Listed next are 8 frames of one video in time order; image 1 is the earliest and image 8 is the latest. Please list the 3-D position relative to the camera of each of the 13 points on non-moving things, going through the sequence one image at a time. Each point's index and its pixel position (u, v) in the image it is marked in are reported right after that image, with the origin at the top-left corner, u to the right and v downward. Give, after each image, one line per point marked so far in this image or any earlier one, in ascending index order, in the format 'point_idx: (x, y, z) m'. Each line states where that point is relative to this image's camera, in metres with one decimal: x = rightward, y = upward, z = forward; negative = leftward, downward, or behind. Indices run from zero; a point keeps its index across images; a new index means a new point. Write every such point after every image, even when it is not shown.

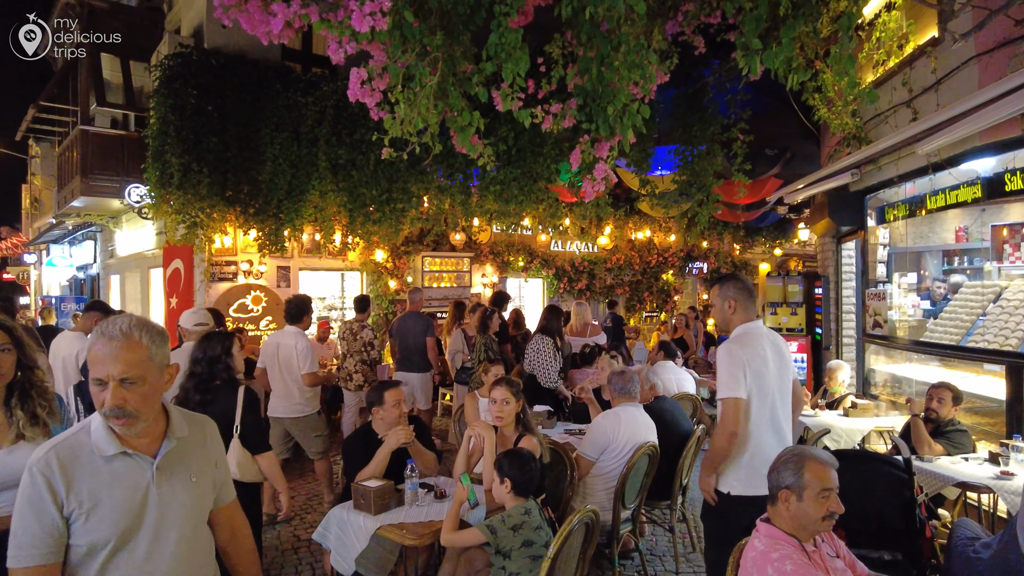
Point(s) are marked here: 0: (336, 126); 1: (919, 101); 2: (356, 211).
0: (-1.9, +1.7, +7.0) m
1: (+2.8, +1.3, +4.4) m
2: (-1.7, +0.9, +7.2) m
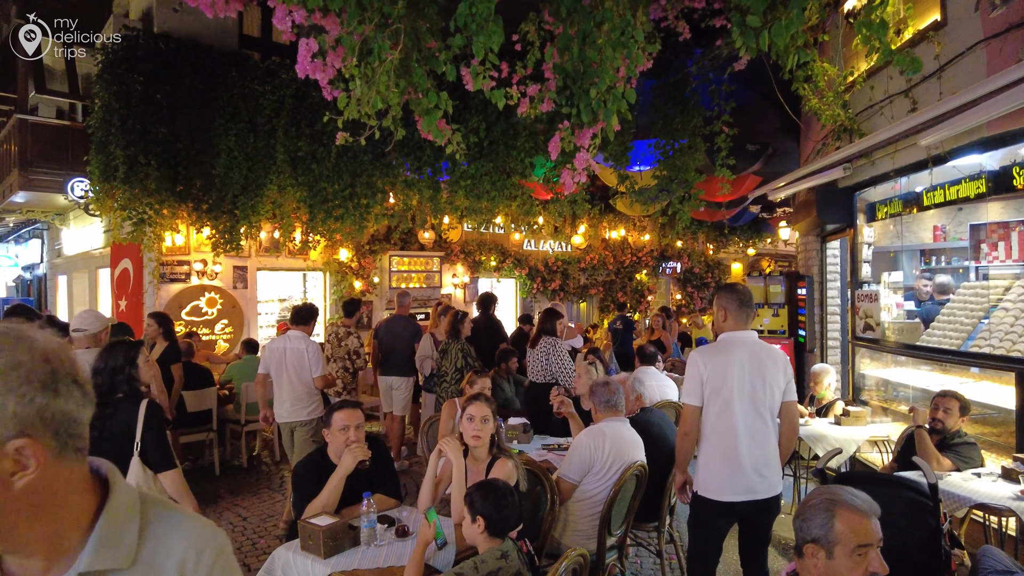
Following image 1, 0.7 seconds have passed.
0: (-2.2, +1.7, +6.6) m
1: (+2.6, +1.3, +4.2) m
2: (-2.0, +0.8, +6.7) m
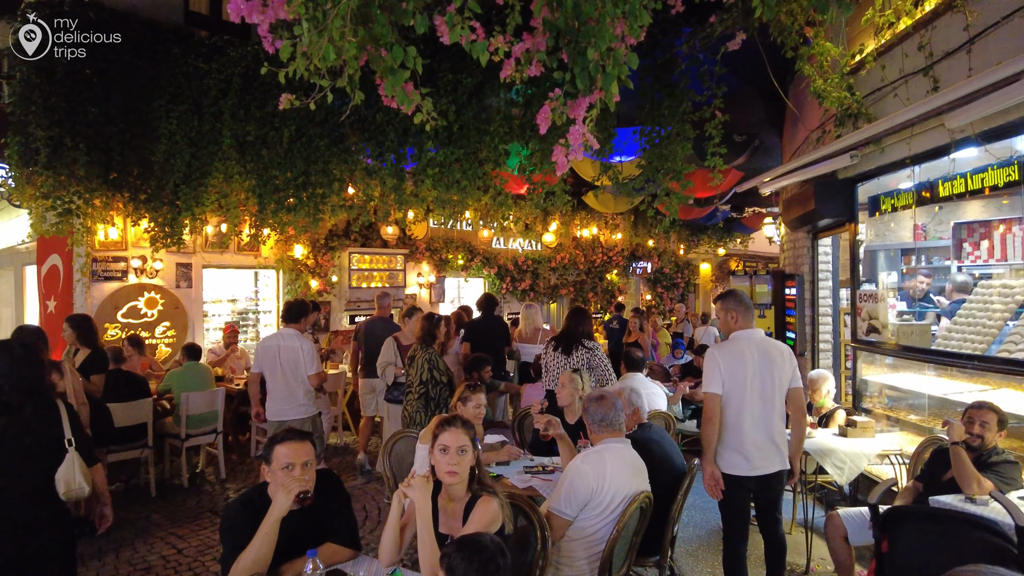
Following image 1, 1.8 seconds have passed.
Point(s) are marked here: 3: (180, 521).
0: (-2.4, +1.7, +5.9) m
1: (+2.5, +1.3, +3.8) m
2: (-2.3, +0.9, +6.1) m
3: (-2.6, -1.8, +5.1) m
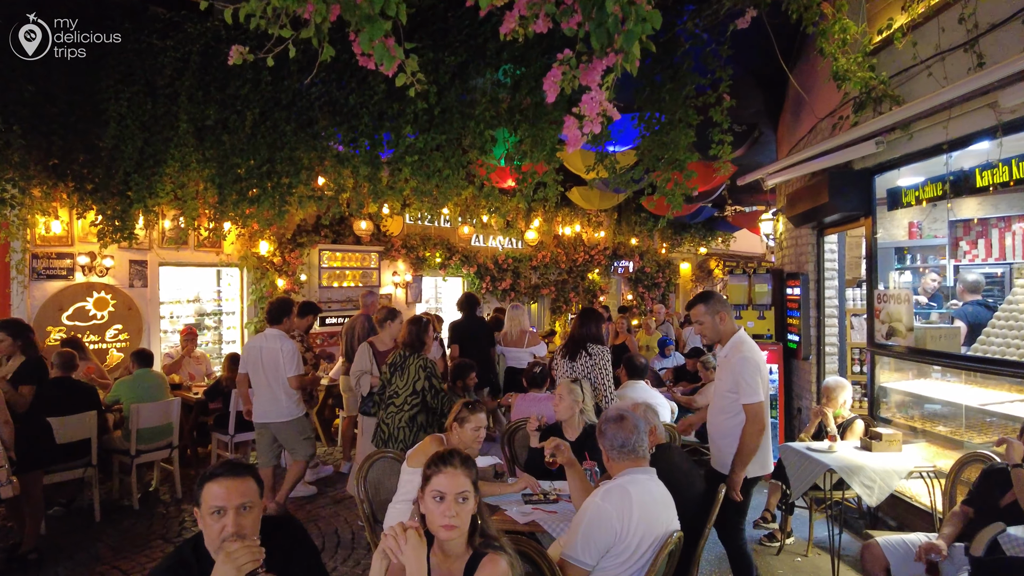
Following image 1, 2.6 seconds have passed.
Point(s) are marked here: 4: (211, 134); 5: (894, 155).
0: (-2.5, +1.8, +5.3) m
1: (+2.5, +1.3, +3.4) m
2: (-2.4, +0.9, +5.5) m
3: (-2.7, -1.8, +4.5) m
4: (-2.5, +1.3, +5.3) m
5: (+2.6, +0.9, +4.5) m
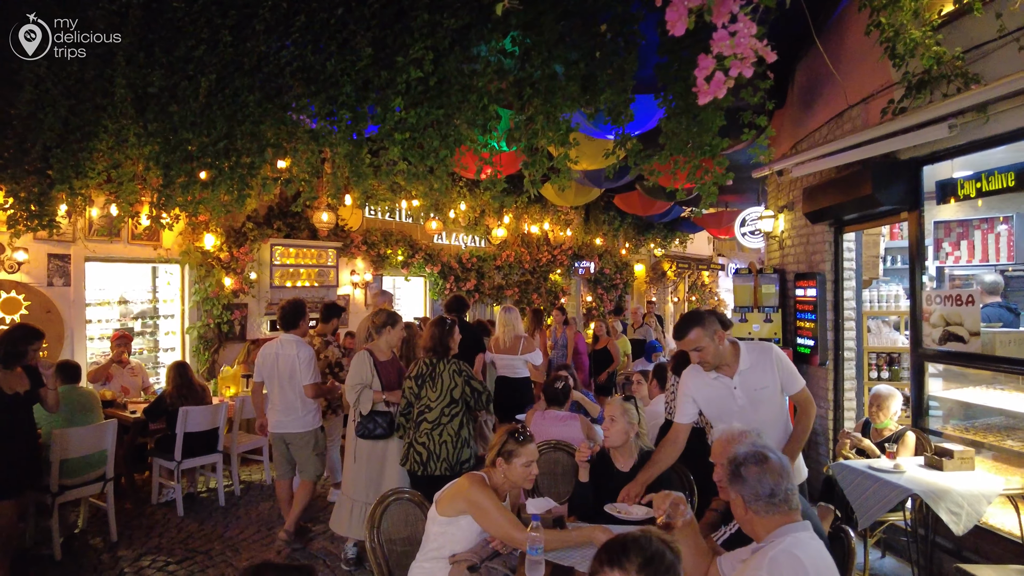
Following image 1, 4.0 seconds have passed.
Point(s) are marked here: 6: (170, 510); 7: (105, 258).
0: (-2.5, +1.8, +4.4) m
1: (+2.7, +1.3, +3.0) m
2: (-2.4, +0.9, +4.6) m
3: (-2.6, -1.8, +3.6) m
4: (-2.4, +1.3, +4.4) m
5: (+2.7, +0.9, +4.1) m
6: (-2.7, -1.8, +5.1) m
7: (-4.1, +0.3, +6.5) m
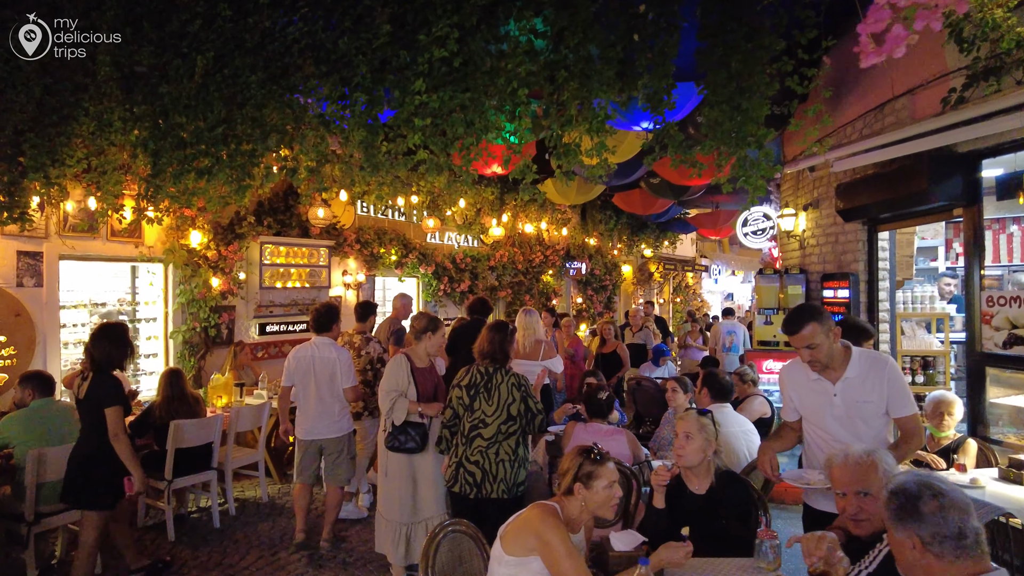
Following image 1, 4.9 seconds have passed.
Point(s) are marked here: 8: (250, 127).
0: (-2.3, +1.8, +3.9) m
1: (+3.0, +1.3, +2.7) m
2: (-2.2, +0.9, +4.1) m
3: (-2.3, -1.8, +3.1) m
4: (-2.2, +1.3, +3.9) m
5: (+3.0, +0.9, +3.8) m
6: (-2.5, -1.8, +4.6) m
7: (-3.9, +0.3, +5.9) m
8: (-1.7, +1.0, +4.2) m
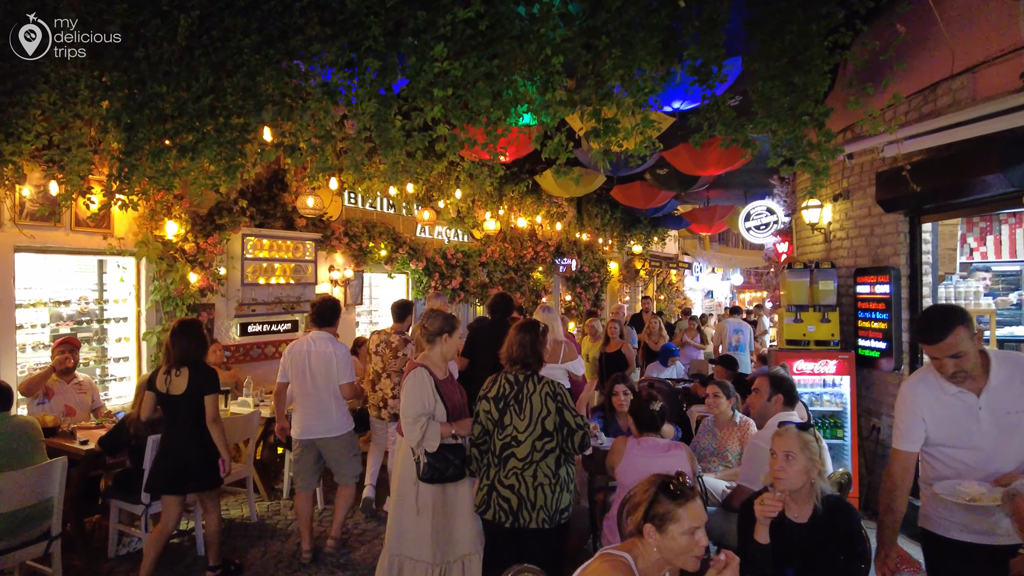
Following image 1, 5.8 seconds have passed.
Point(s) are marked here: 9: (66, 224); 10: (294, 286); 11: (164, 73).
0: (-2.1, +1.8, +3.3) m
1: (+3.2, +1.3, +2.4) m
2: (-2.0, +0.9, +3.5) m
3: (-2.1, -1.8, +2.5) m
4: (-2.0, +1.3, +3.4) m
5: (+3.1, +0.9, +3.5) m
6: (-2.4, -1.7, +4.1) m
7: (-3.8, +0.3, +5.3) m
8: (-1.5, +1.1, +3.6) m
9: (-3.7, +0.5, +5.4) m
10: (-2.4, 0.0, +7.3) m
11: (-1.8, +1.2, +3.5) m
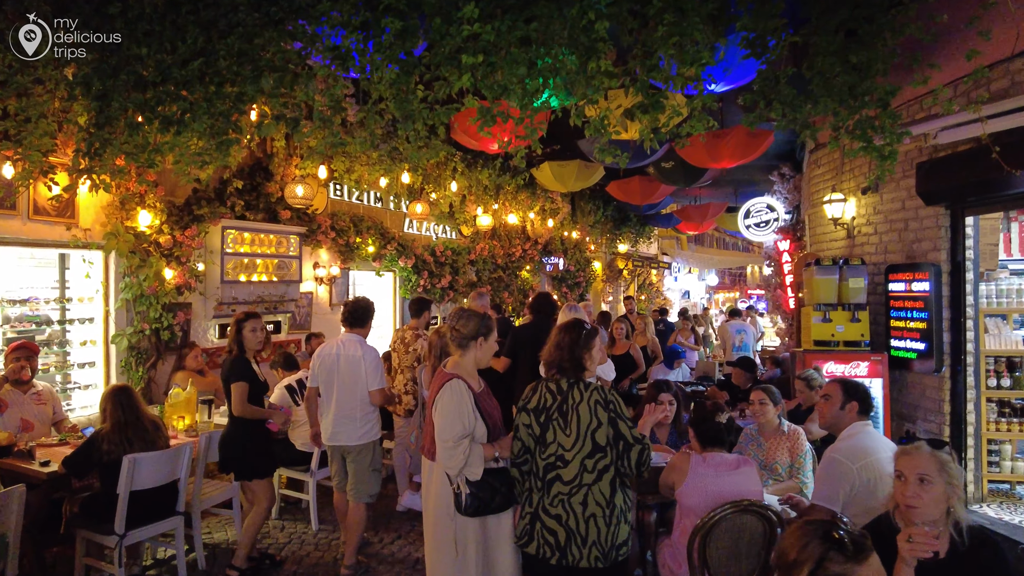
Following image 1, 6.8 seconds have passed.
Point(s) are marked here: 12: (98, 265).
0: (-1.9, +1.8, +2.8) m
1: (+3.4, +1.3, +2.1) m
2: (-1.8, +0.9, +3.0) m
3: (-1.8, -1.8, +2.0) m
4: (-1.8, +1.3, +2.8) m
5: (+3.3, +1.0, +3.2) m
6: (-2.2, -1.7, +3.5) m
7: (-3.7, +0.3, +4.6) m
8: (-1.3, +1.1, +3.1) m
9: (-3.6, +0.6, +4.8) m
10: (-2.4, 0.0, +6.7) m
11: (-1.6, +1.2, +2.9) m
12: (-3.4, +0.2, +5.3) m
